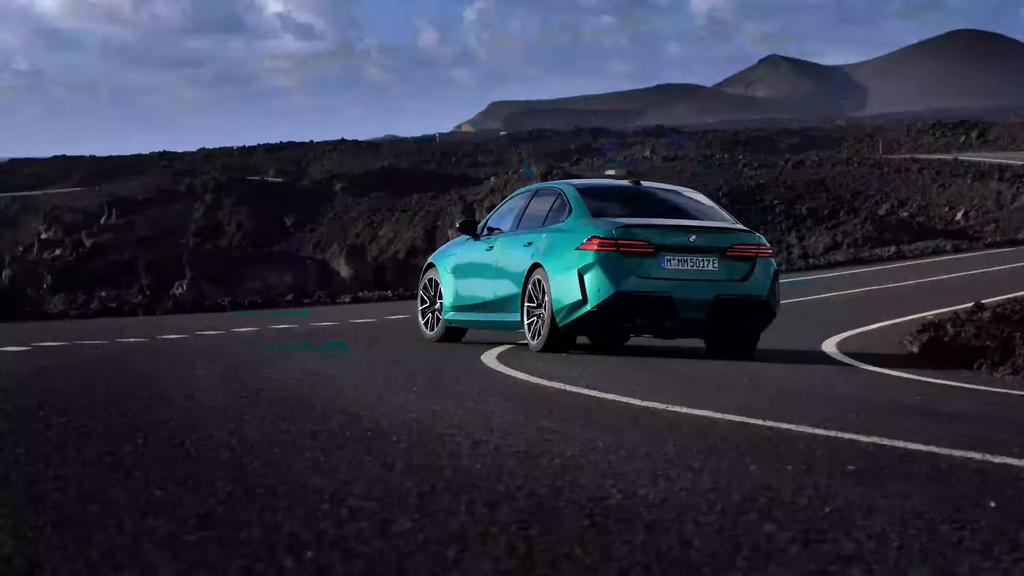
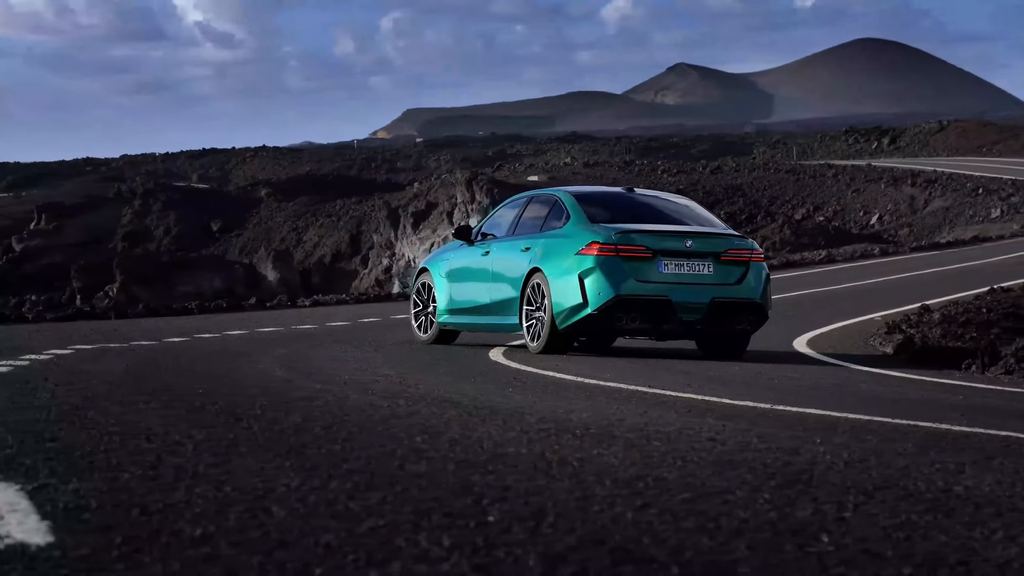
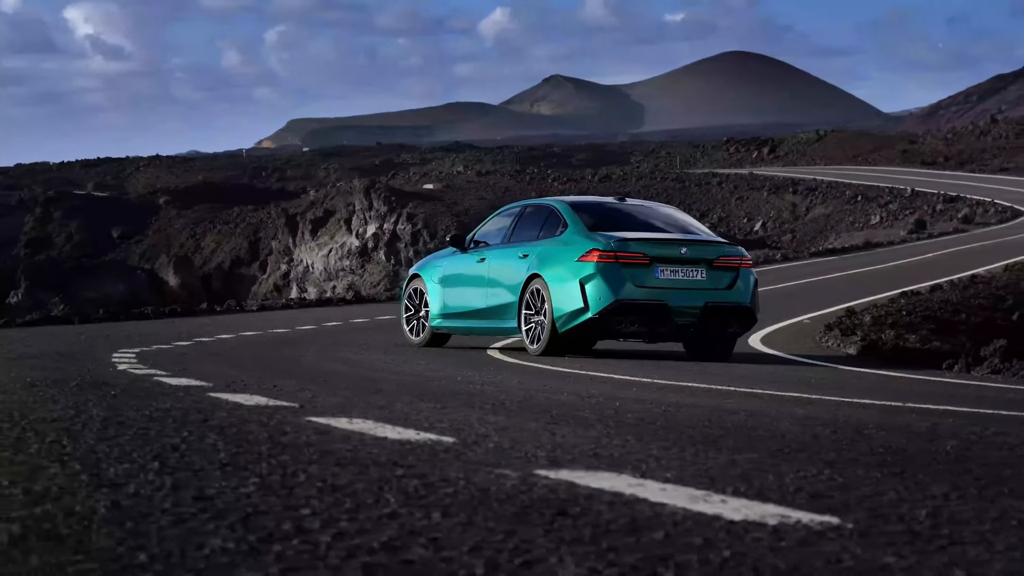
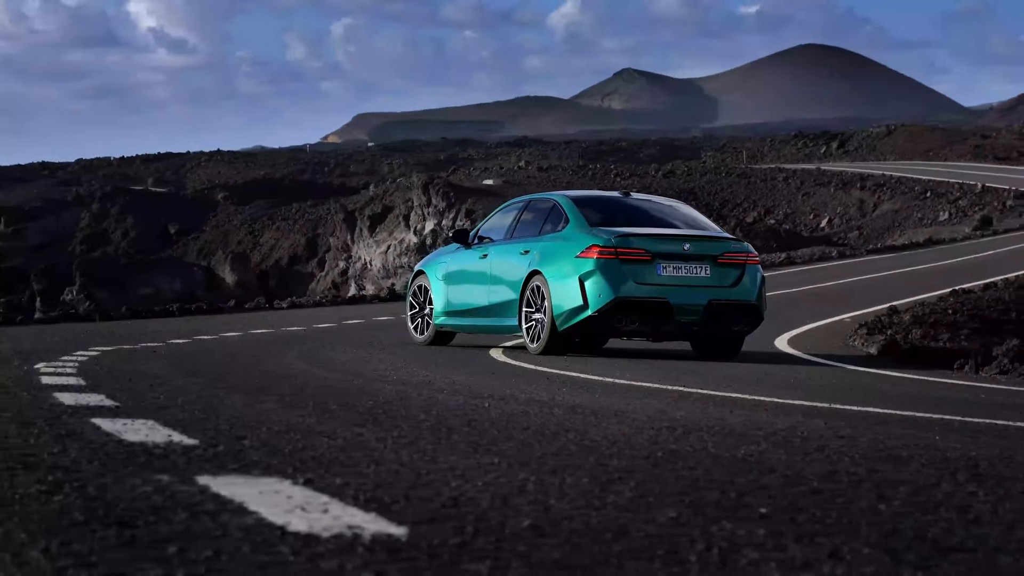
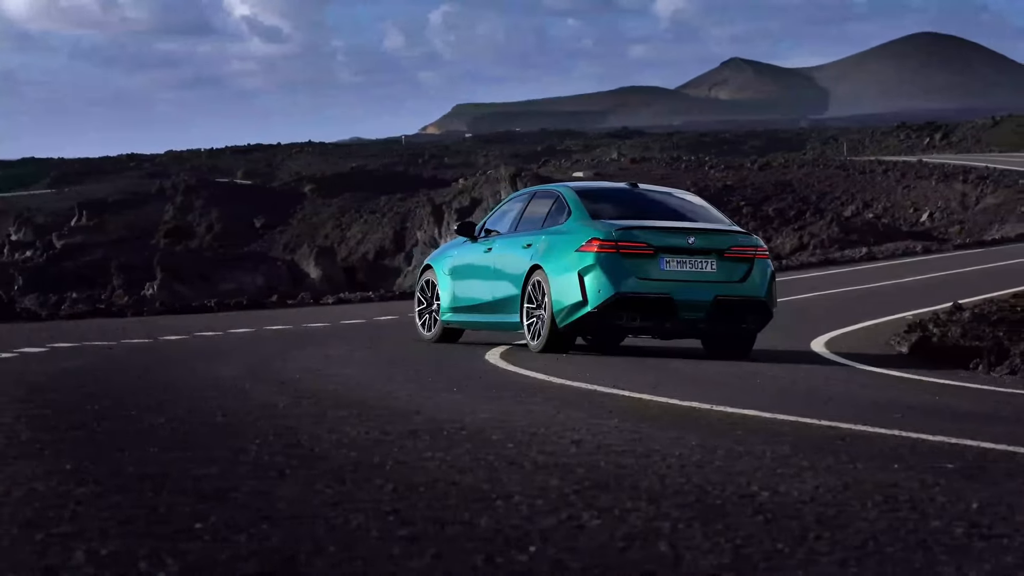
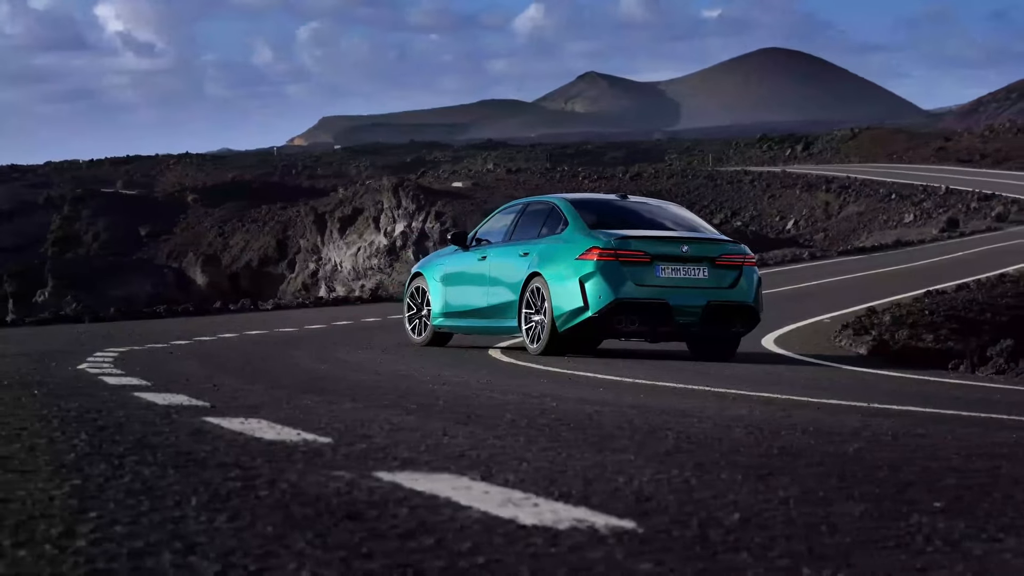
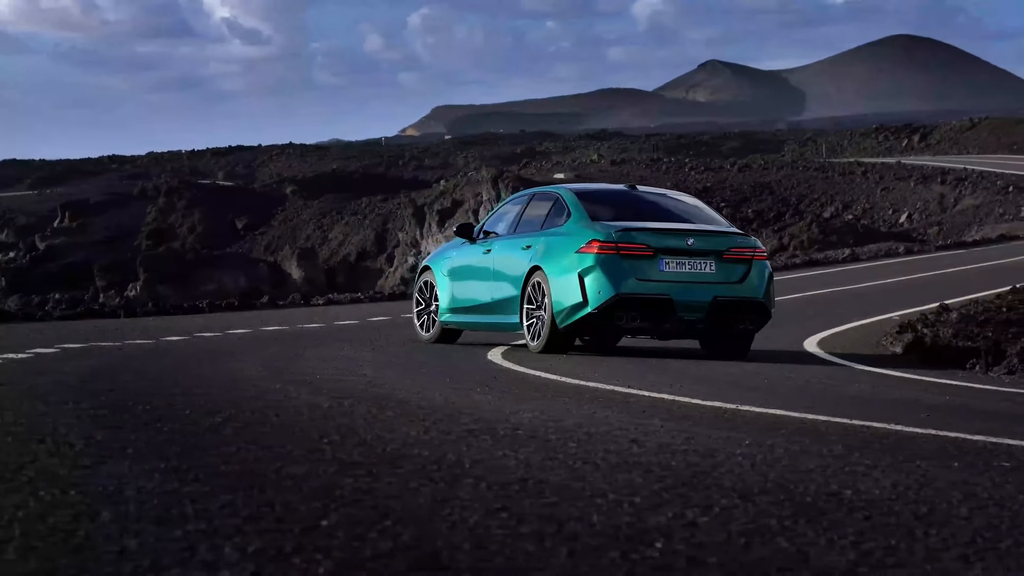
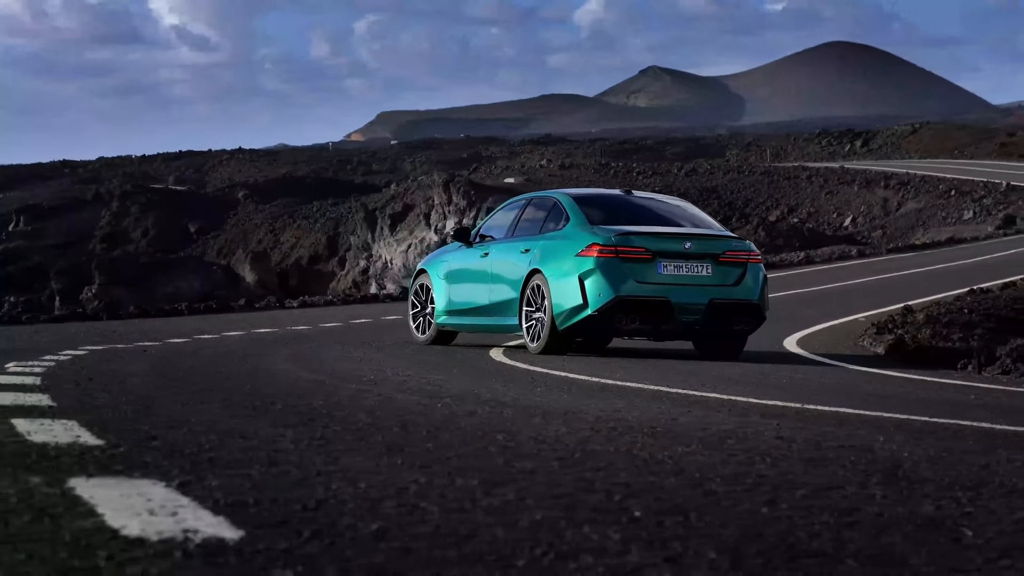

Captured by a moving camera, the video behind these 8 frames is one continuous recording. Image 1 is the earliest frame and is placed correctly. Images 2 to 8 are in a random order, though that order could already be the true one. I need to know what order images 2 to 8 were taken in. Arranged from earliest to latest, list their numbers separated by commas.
5, 7, 2, 8, 4, 6, 3
